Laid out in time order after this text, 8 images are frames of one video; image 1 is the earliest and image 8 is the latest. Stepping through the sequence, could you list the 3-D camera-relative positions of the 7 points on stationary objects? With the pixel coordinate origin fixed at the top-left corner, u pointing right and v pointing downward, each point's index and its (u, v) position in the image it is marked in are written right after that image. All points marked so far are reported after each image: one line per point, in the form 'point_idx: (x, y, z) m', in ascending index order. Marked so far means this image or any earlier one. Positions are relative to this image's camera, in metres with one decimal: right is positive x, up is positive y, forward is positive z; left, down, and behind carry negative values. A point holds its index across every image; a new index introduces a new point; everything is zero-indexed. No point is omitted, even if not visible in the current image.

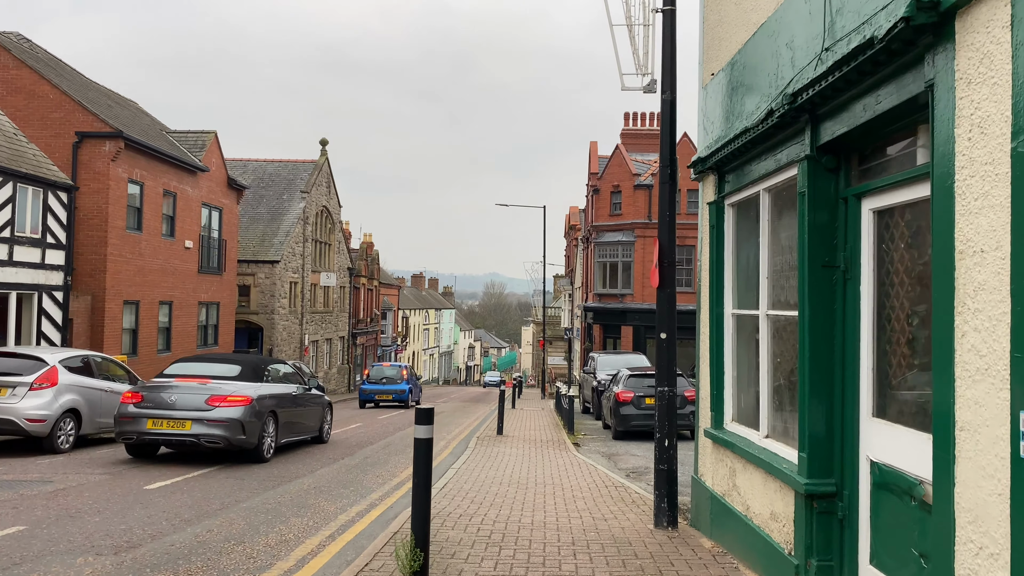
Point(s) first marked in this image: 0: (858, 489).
0: (+1.9, -1.1, +4.1) m
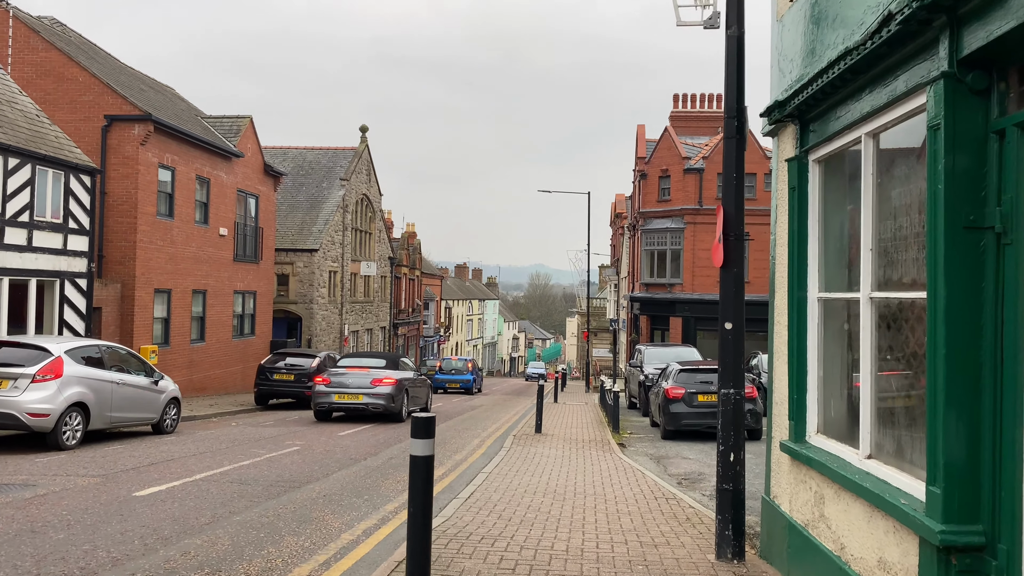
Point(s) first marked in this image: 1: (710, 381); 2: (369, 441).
0: (+1.9, -1.0, +2.9) m
1: (+3.7, -1.8, +14.1) m
2: (-2.3, -2.5, +12.3) m
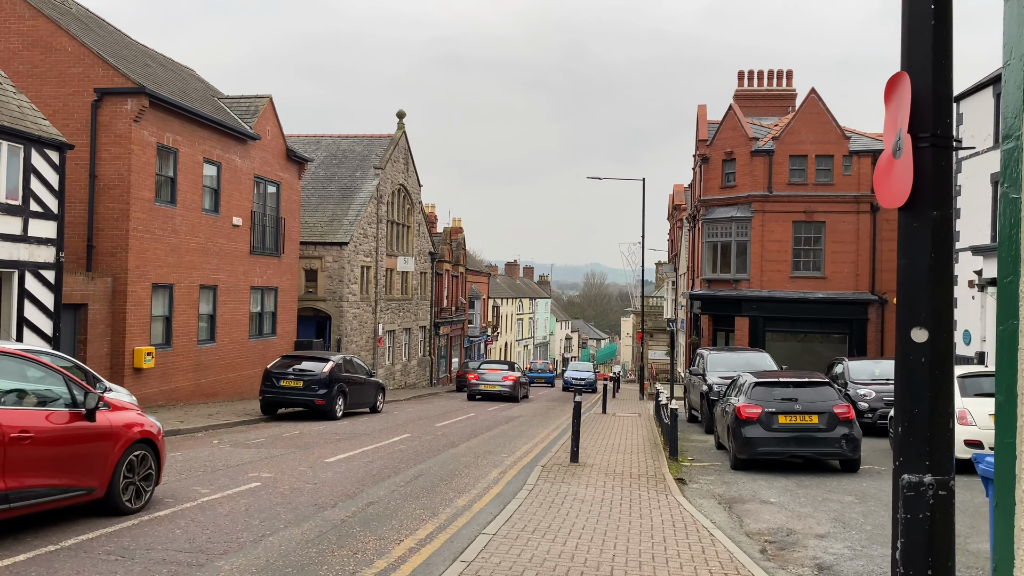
0: (+1.6, -0.9, 0.0) m
1: (+4.2, -1.6, +11.1) m
2: (-2.0, -2.4, +9.7) m
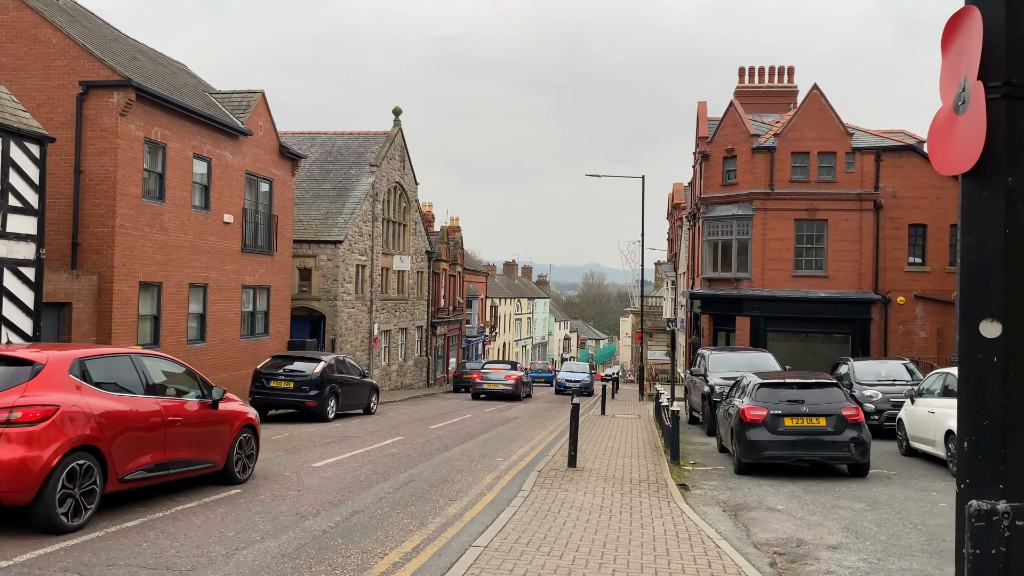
0: (+1.5, -0.8, -0.4) m
1: (+4.1, -1.6, +10.7) m
2: (-2.1, -2.4, +9.3) m
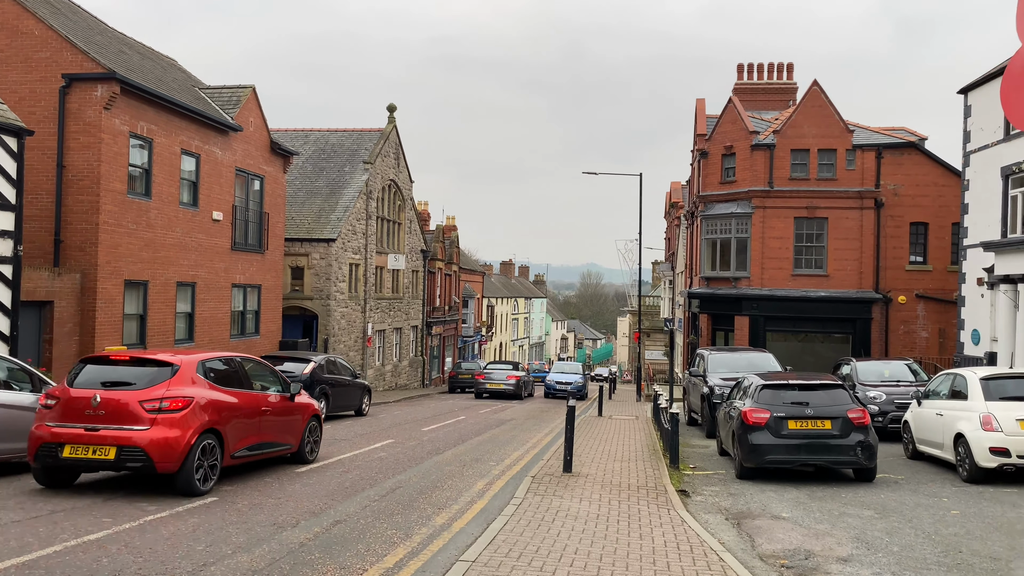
0: (+1.5, -0.8, -0.8) m
1: (+4.0, -1.6, +10.3) m
2: (-2.2, -2.3, +8.9) m
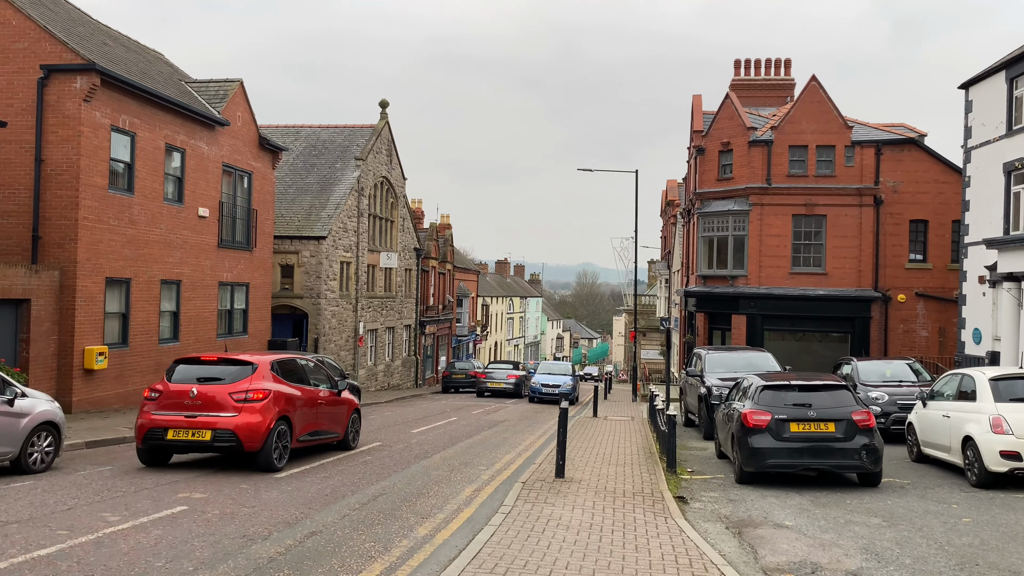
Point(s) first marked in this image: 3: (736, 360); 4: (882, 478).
0: (+1.4, -0.8, -1.3) m
1: (+3.9, -1.5, +9.9) m
2: (-2.3, -2.3, +8.4) m
3: (+4.8, -1.5, +16.0) m
4: (+4.9, -2.5, +10.0) m
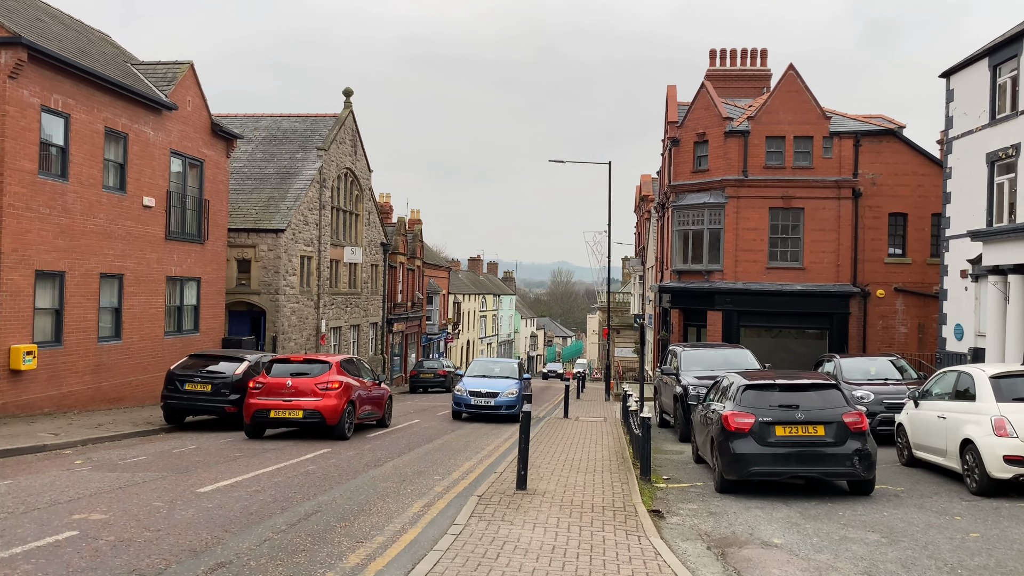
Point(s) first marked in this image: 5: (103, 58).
0: (+1.2, -0.7, -2.2) m
1: (+3.4, -1.4, +9.0) m
2: (-2.7, -2.2, +7.3) m
3: (+4.1, -1.4, +15.2) m
4: (+4.4, -2.4, +9.1) m
5: (-10.3, +5.8, +18.9) m
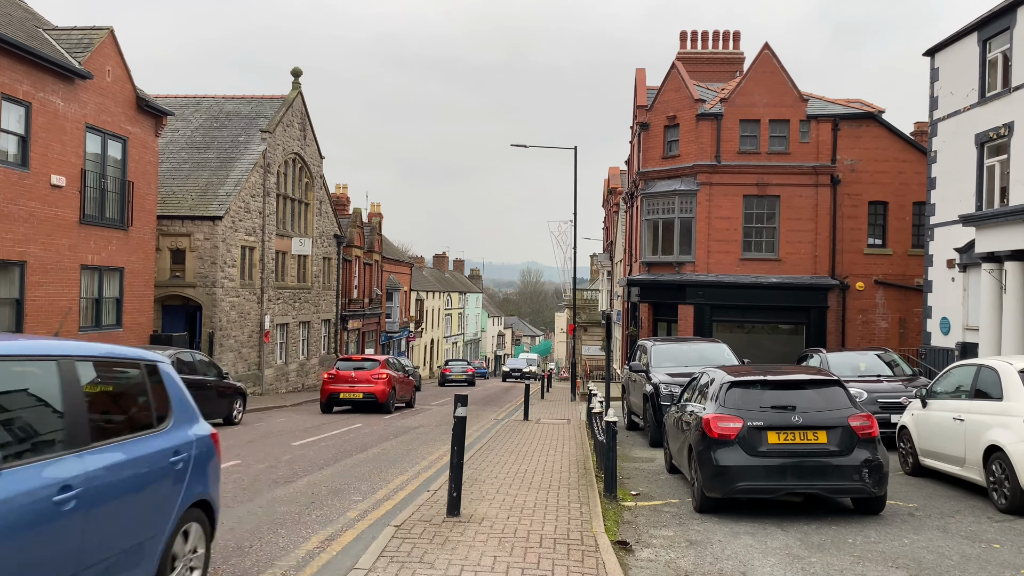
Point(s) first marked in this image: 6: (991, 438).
0: (+1.1, -0.4, -3.9) m
1: (+2.7, -1.2, +7.4) m
2: (-3.3, -1.9, +5.5) m
3: (+3.2, -1.2, +13.6) m
4: (+3.8, -2.2, +7.6) m
5: (-11.4, +6.1, +16.8) m
6: (+4.8, -1.5, +7.6) m
